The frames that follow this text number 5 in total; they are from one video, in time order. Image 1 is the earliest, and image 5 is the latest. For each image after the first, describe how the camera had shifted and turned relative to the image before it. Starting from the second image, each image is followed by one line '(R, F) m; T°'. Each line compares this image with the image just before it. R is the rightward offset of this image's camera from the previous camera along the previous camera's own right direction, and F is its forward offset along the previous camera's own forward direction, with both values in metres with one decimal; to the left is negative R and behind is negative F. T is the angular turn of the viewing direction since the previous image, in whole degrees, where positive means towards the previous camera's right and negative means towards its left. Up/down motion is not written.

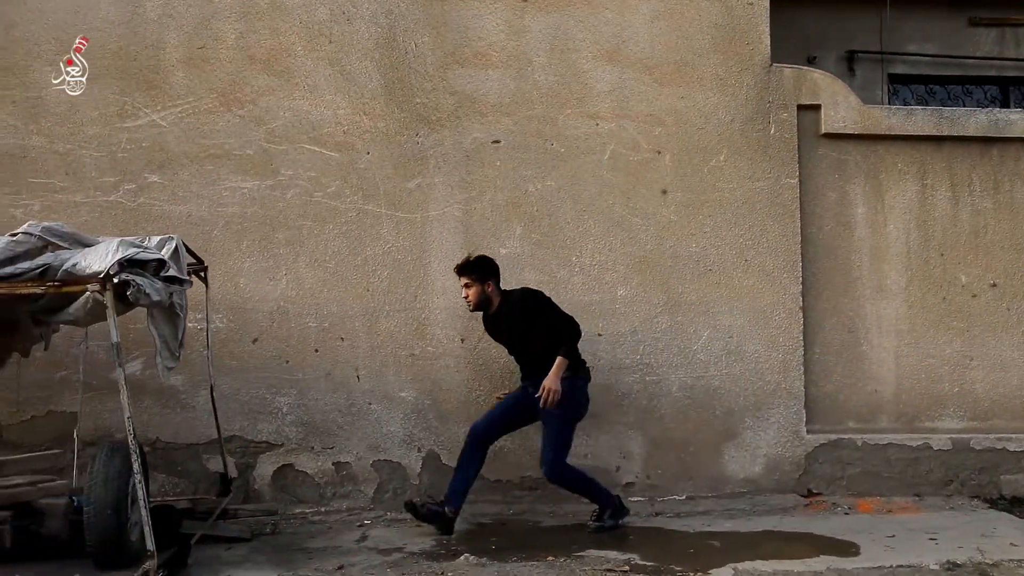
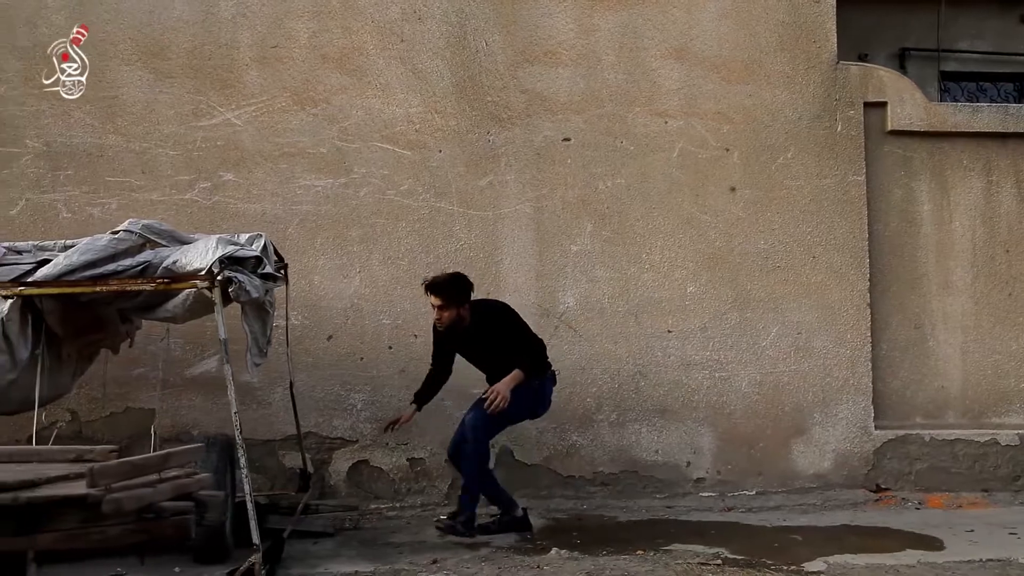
(-0.4, 0.0) m; 0°
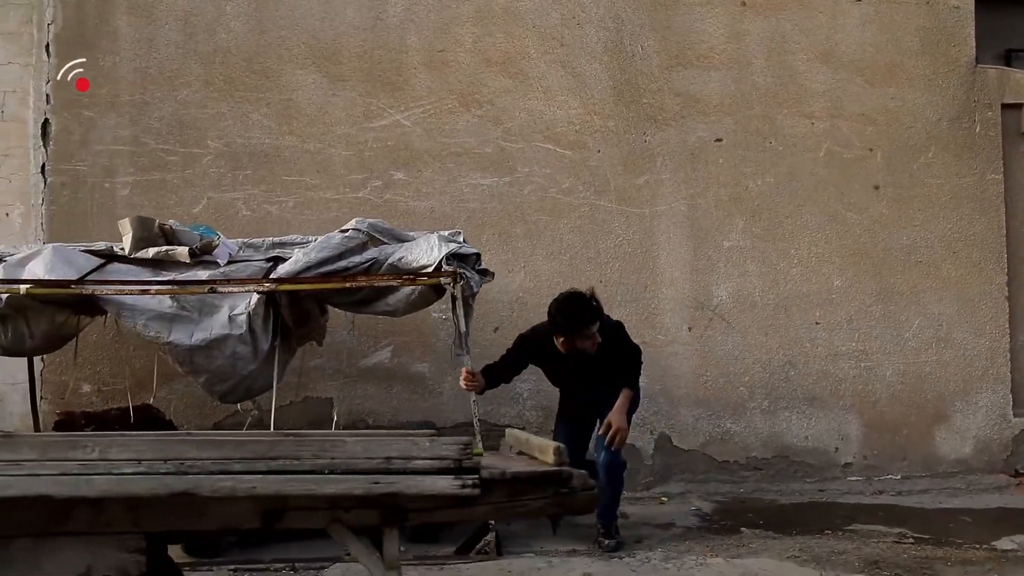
(-0.9, -0.2) m; 0°
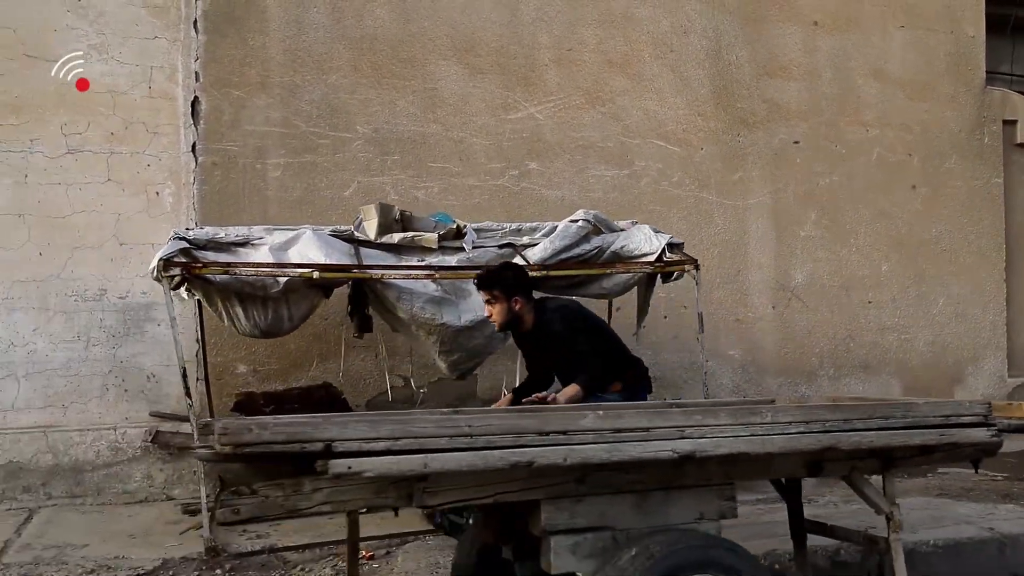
(-2.0, -0.2) m; +13°
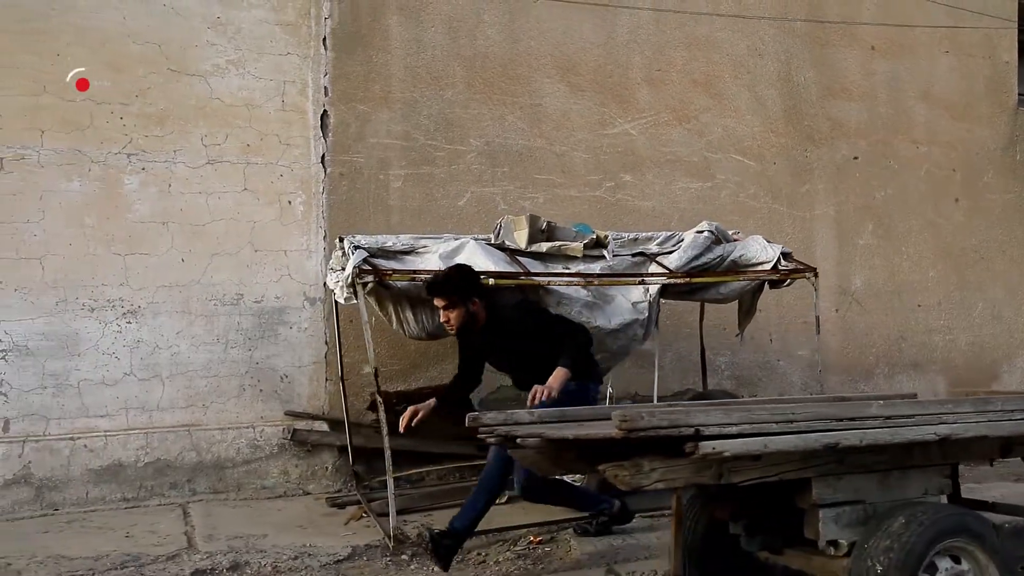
(-1.0, -0.3) m; +3°
